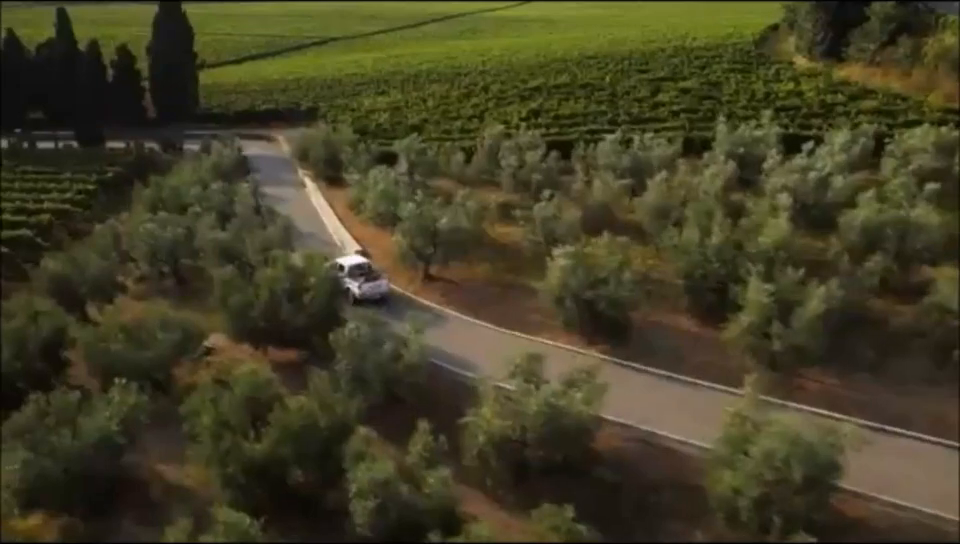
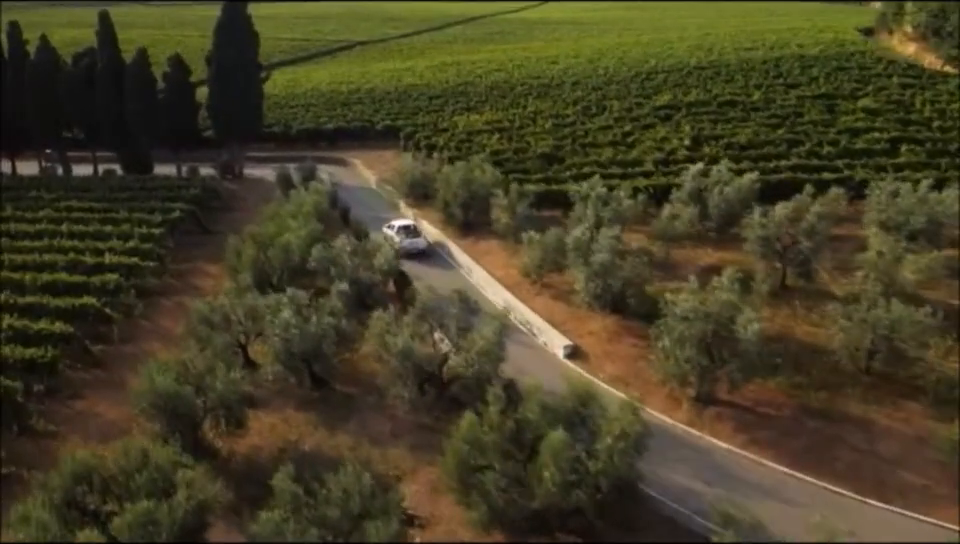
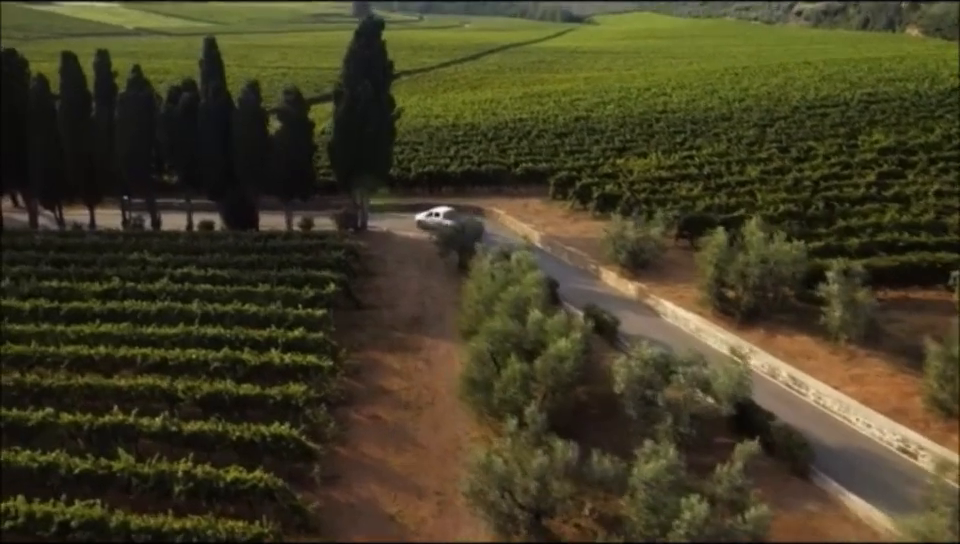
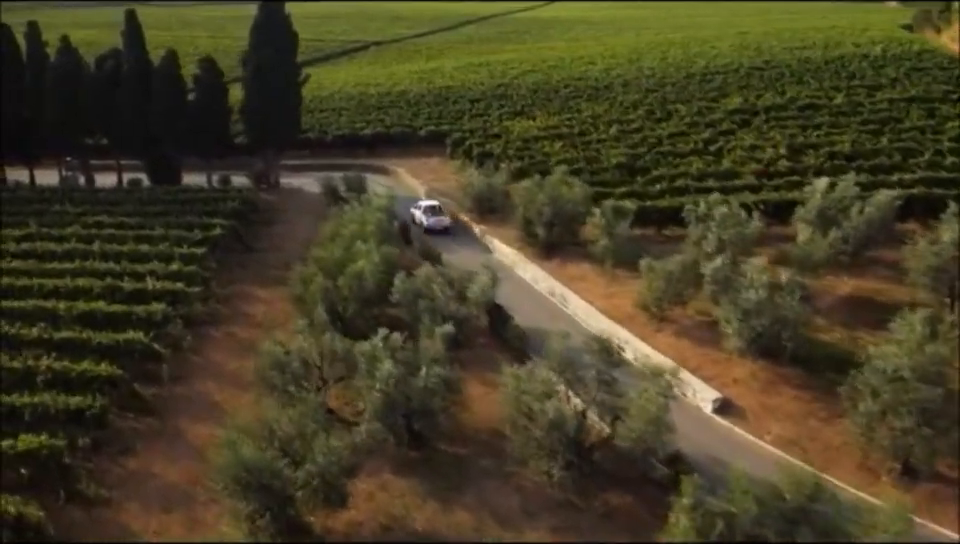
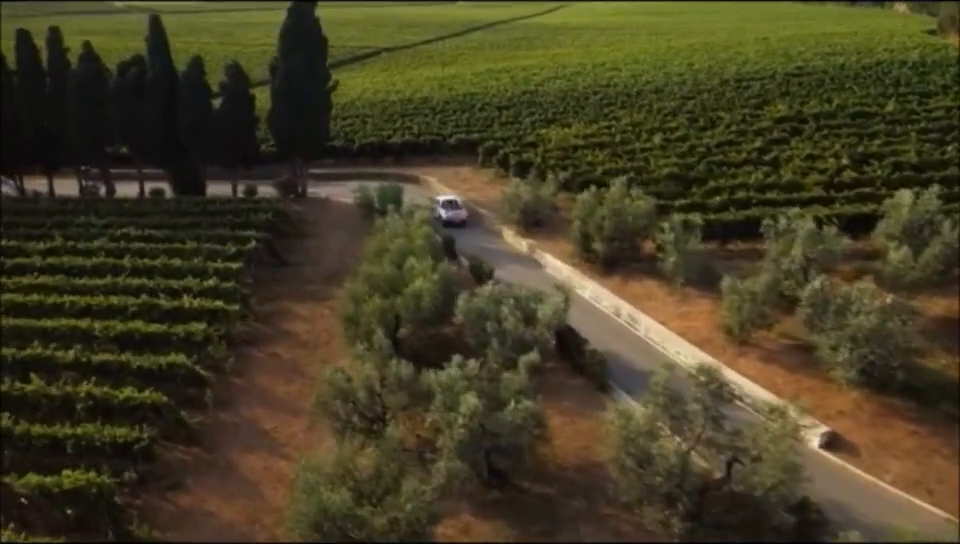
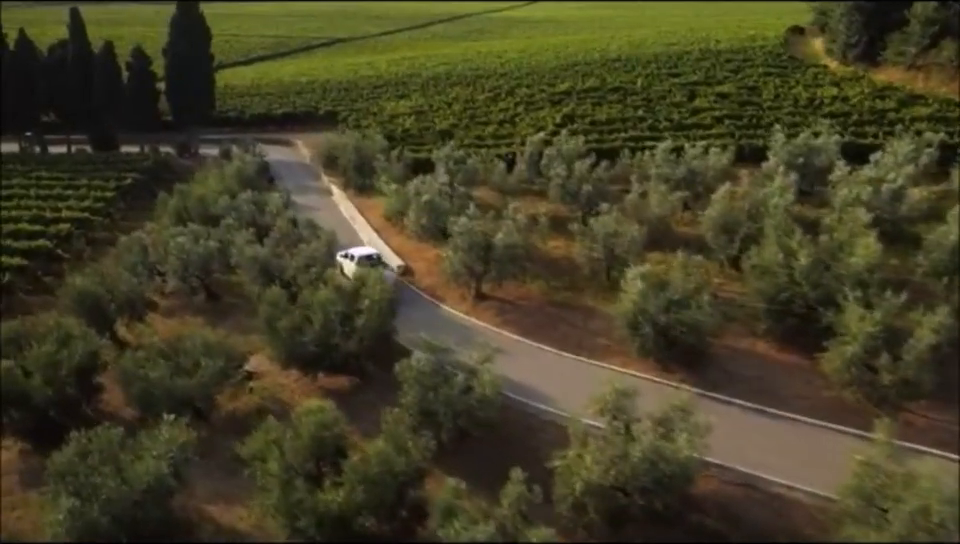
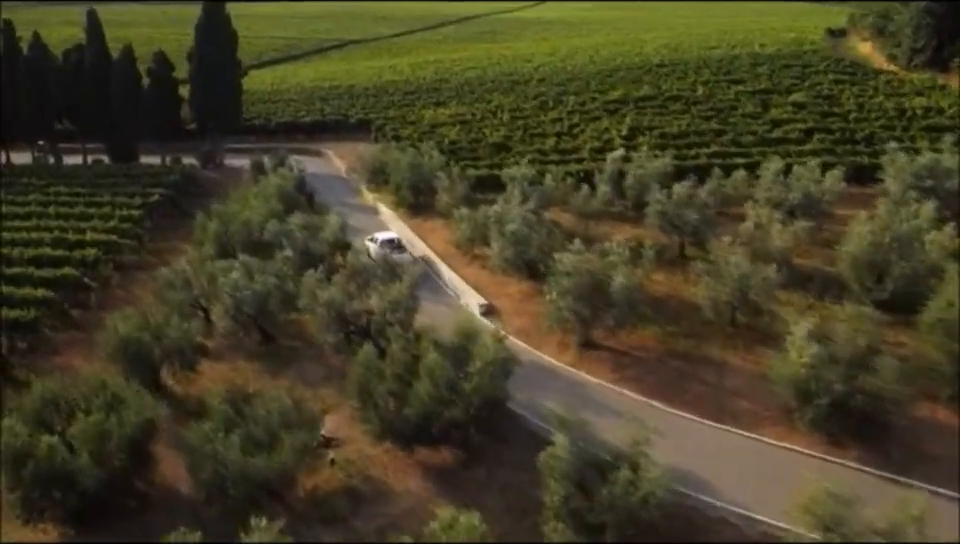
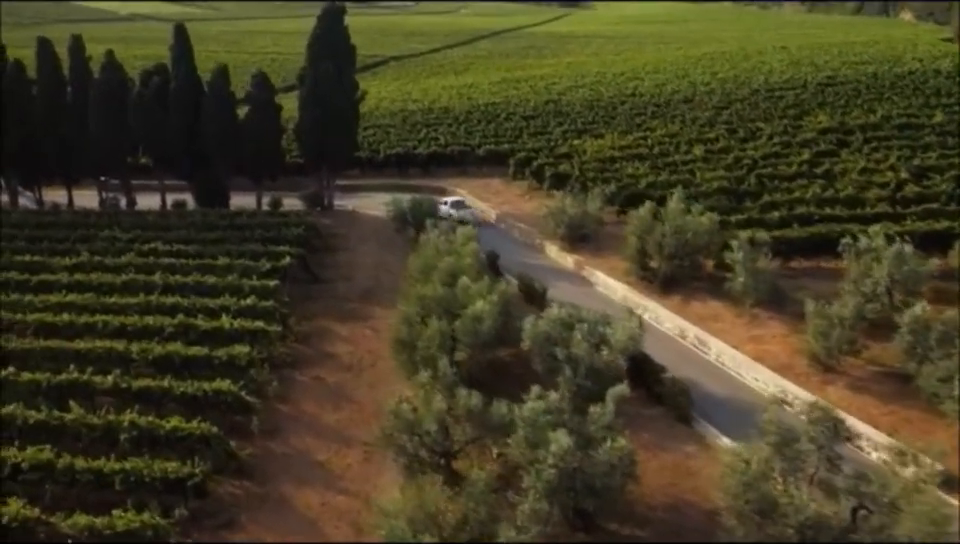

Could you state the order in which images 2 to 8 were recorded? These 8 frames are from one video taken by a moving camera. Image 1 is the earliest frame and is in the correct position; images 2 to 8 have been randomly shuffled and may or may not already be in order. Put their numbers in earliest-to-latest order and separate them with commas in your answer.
6, 7, 2, 4, 5, 8, 3
